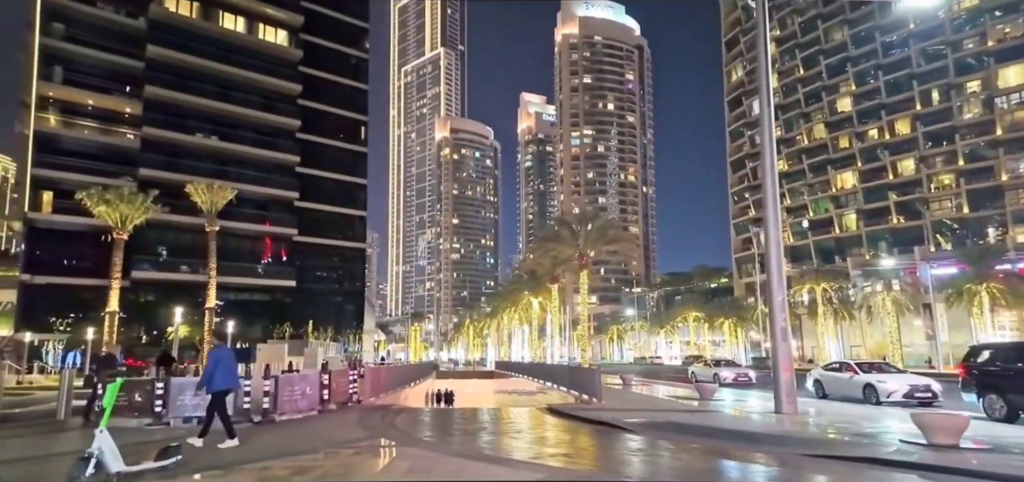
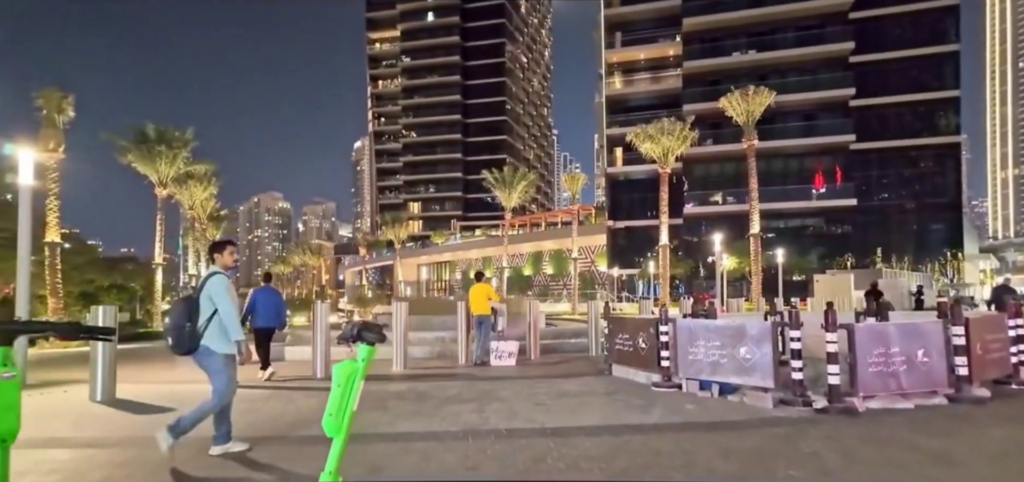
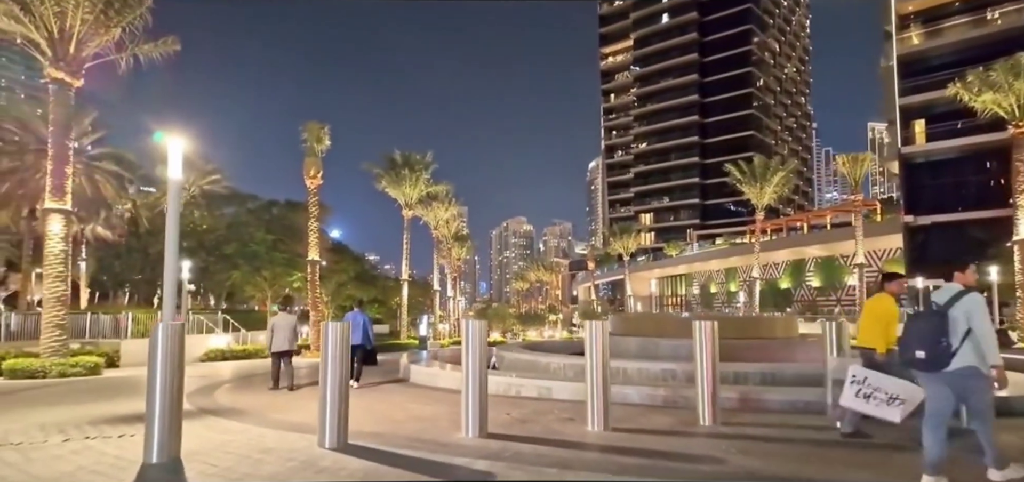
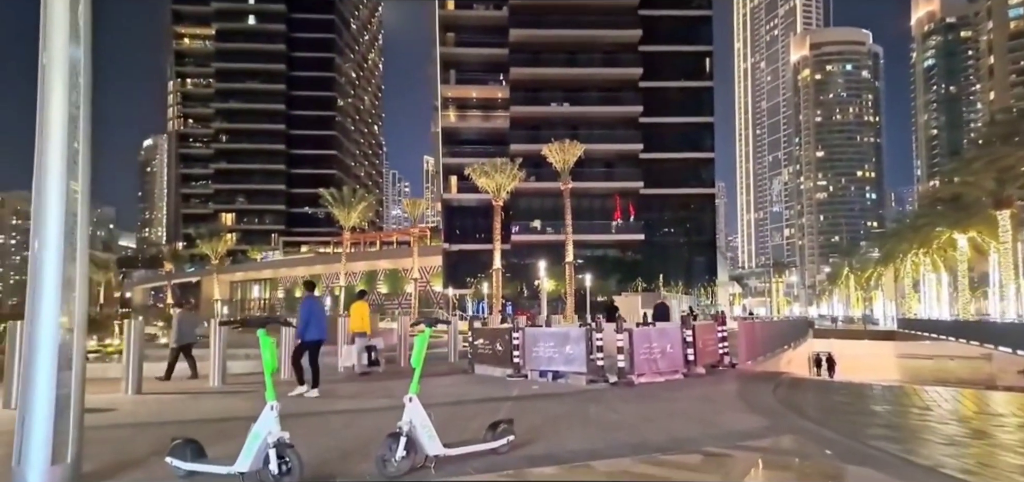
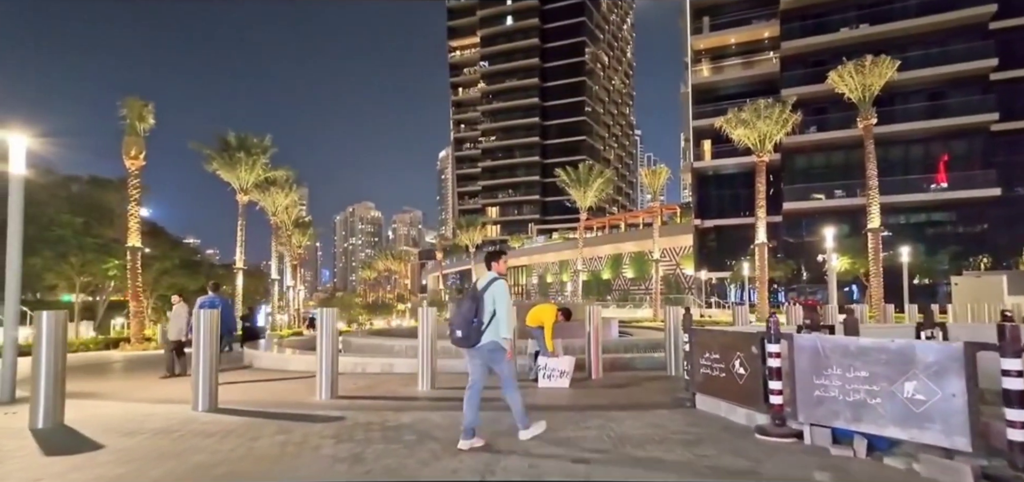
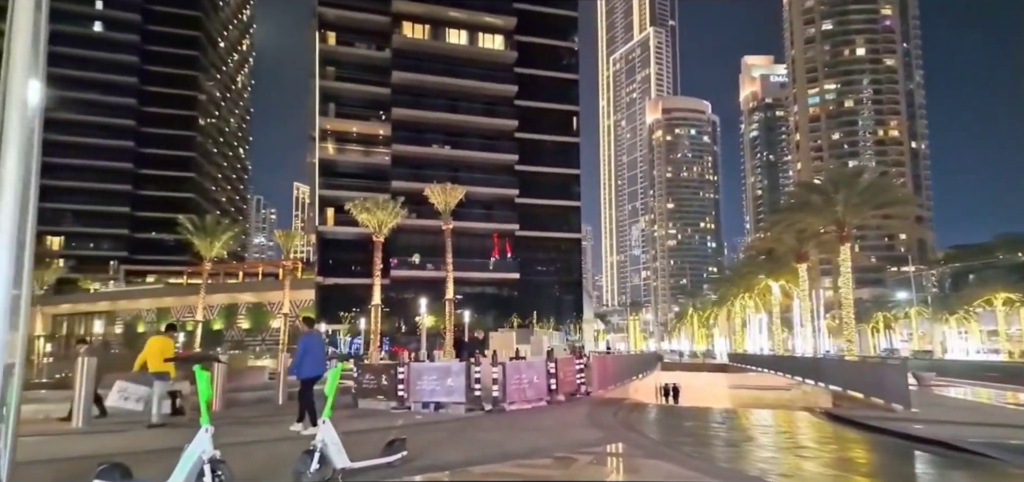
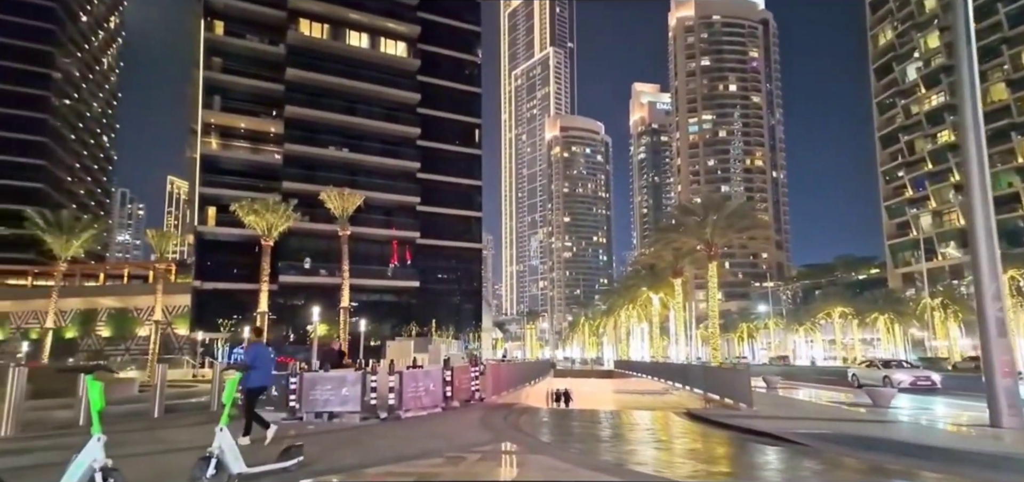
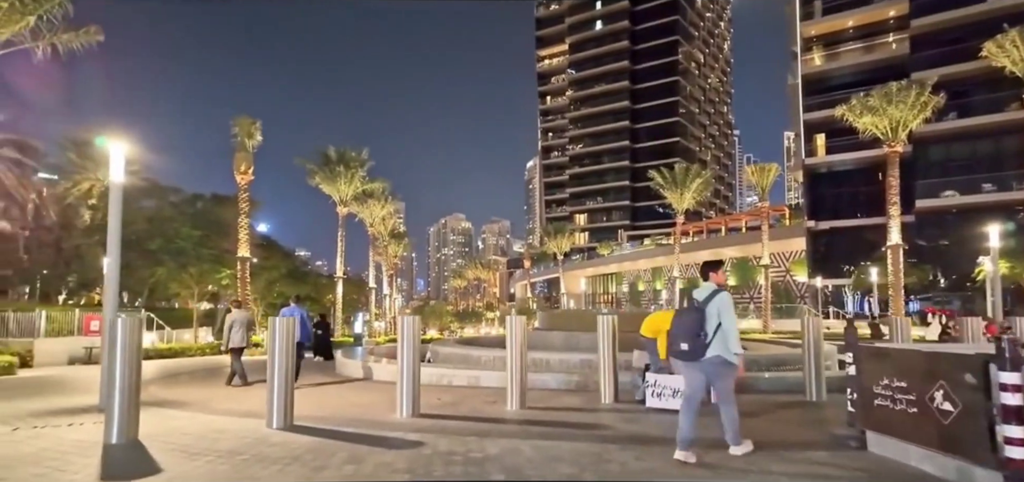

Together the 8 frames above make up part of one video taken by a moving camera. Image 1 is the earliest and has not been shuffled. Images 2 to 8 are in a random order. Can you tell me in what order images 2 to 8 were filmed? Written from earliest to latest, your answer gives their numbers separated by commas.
7, 6, 4, 2, 5, 8, 3
